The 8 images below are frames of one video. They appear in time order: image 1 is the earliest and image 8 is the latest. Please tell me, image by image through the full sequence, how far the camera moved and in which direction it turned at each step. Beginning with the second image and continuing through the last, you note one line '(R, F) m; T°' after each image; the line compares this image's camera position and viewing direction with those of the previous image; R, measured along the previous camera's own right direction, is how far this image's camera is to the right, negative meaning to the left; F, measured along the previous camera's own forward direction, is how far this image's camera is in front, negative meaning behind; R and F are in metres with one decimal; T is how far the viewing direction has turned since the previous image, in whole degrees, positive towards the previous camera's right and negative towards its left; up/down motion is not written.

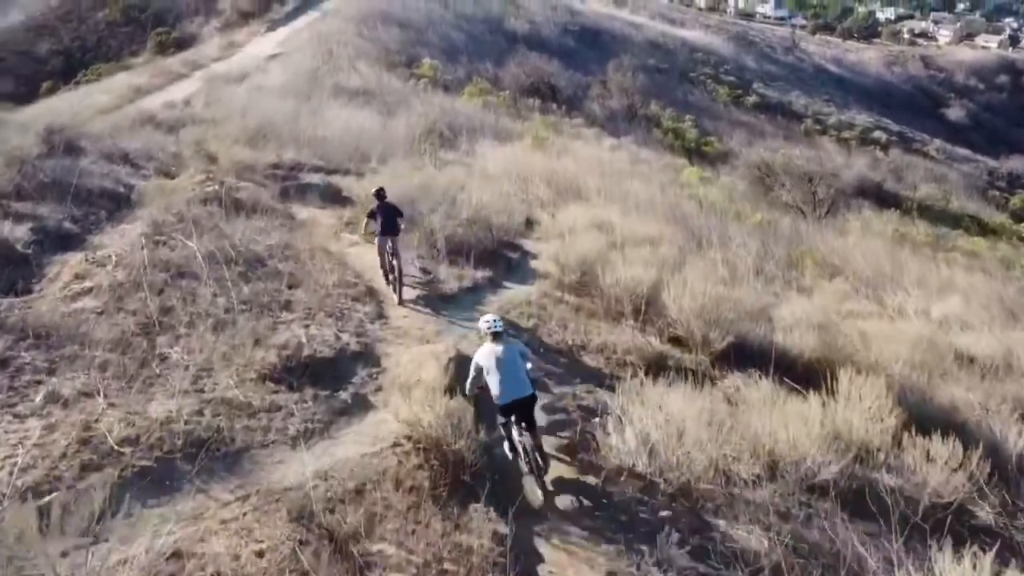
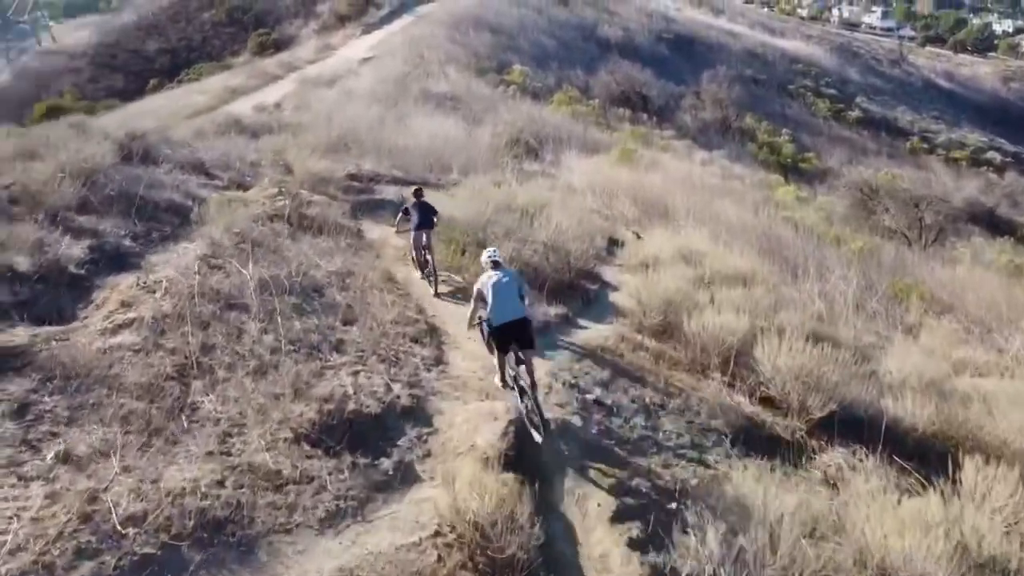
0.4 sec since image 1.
(0.0, +0.4) m; -6°
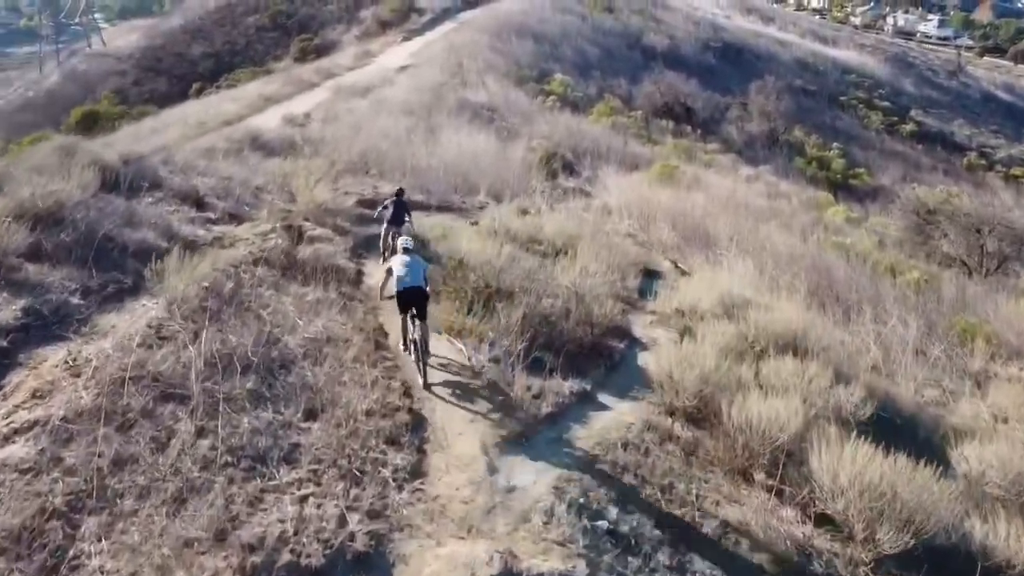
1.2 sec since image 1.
(+0.1, +0.7) m; -3°
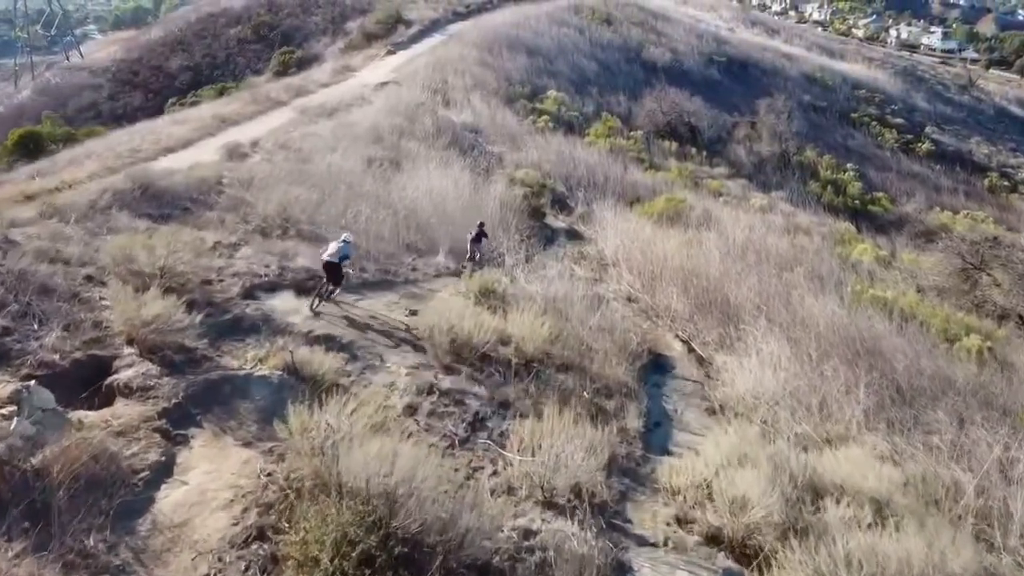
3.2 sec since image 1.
(+0.3, +2.3) m; 0°
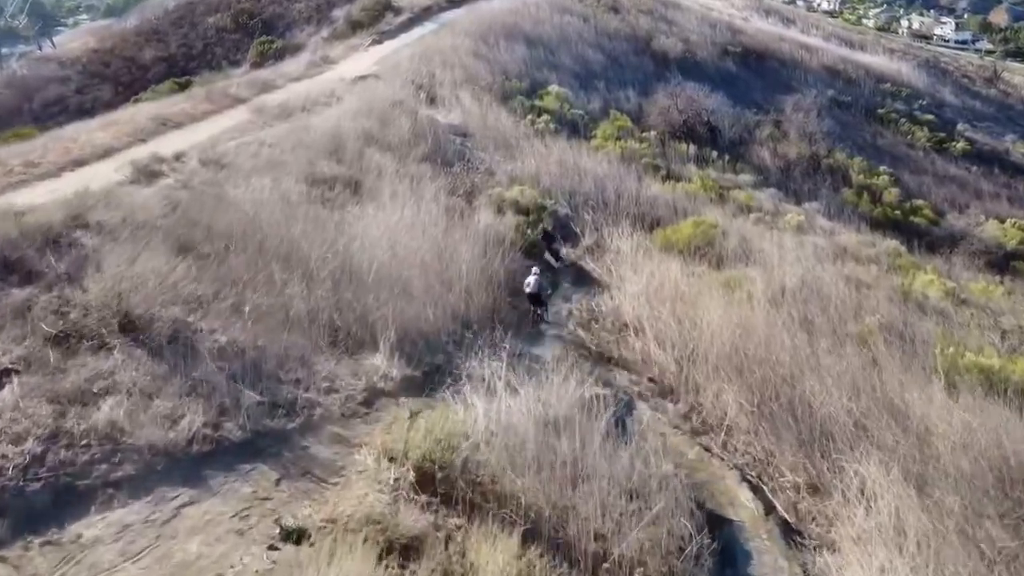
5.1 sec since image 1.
(+0.2, +2.9) m; 0°
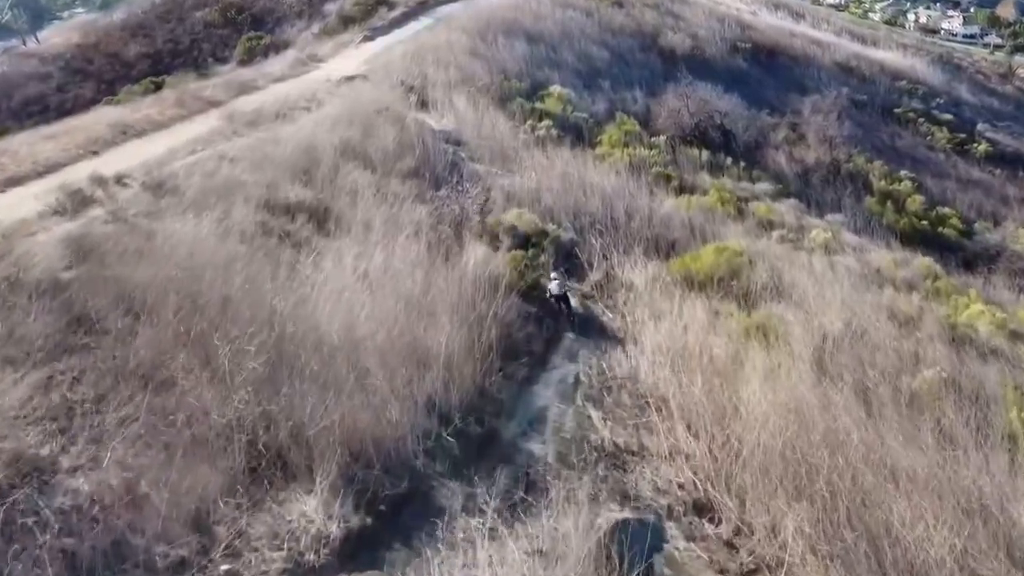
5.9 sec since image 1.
(+0.1, +1.6) m; 0°
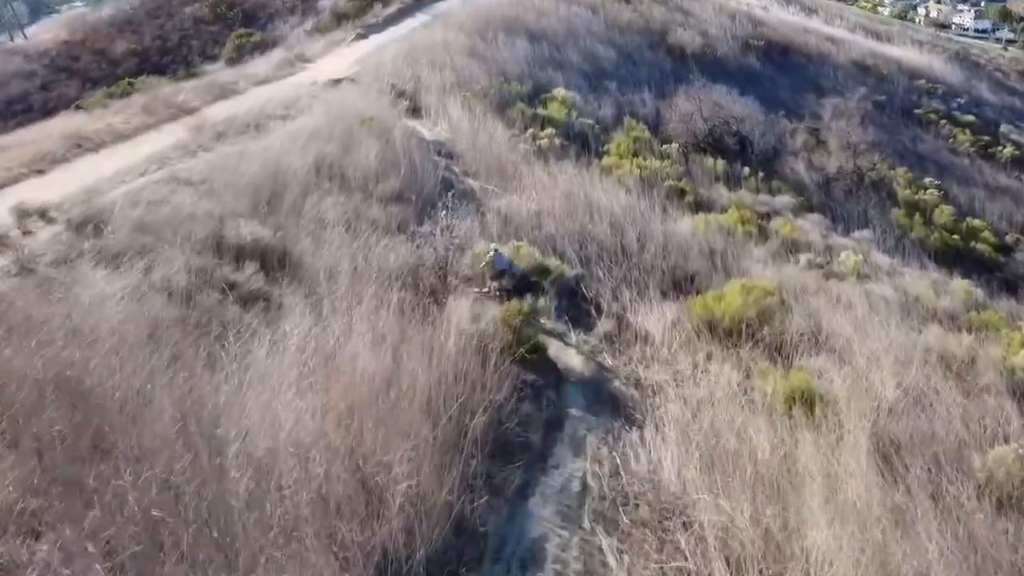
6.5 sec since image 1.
(+0.1, +1.5) m; 0°
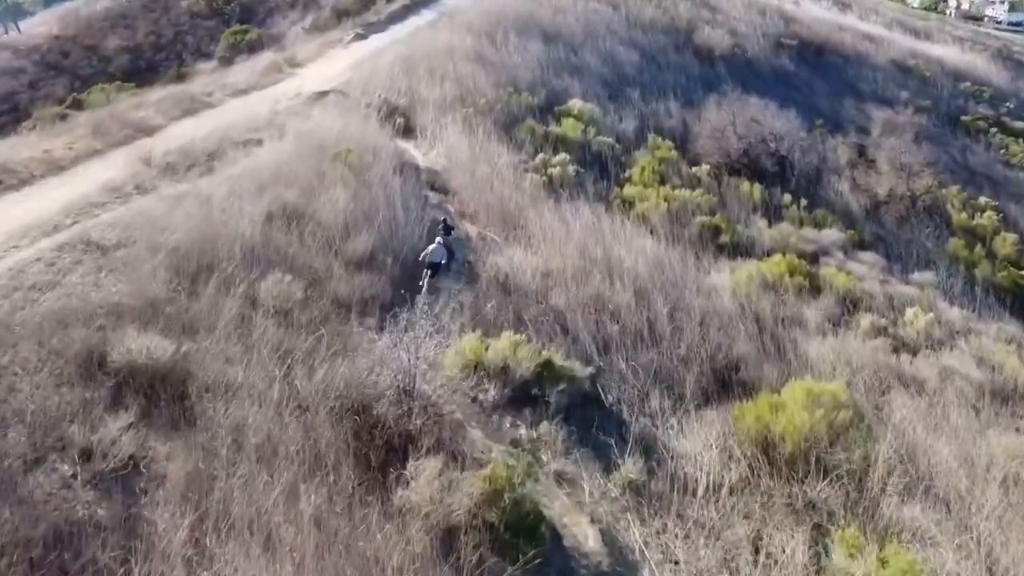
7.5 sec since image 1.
(+0.2, +2.2) m; -1°
